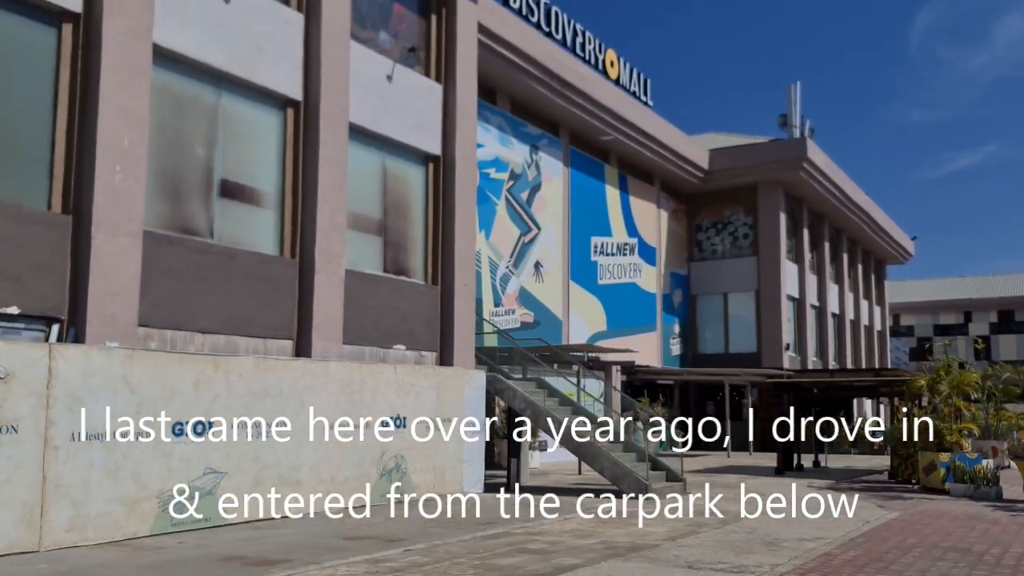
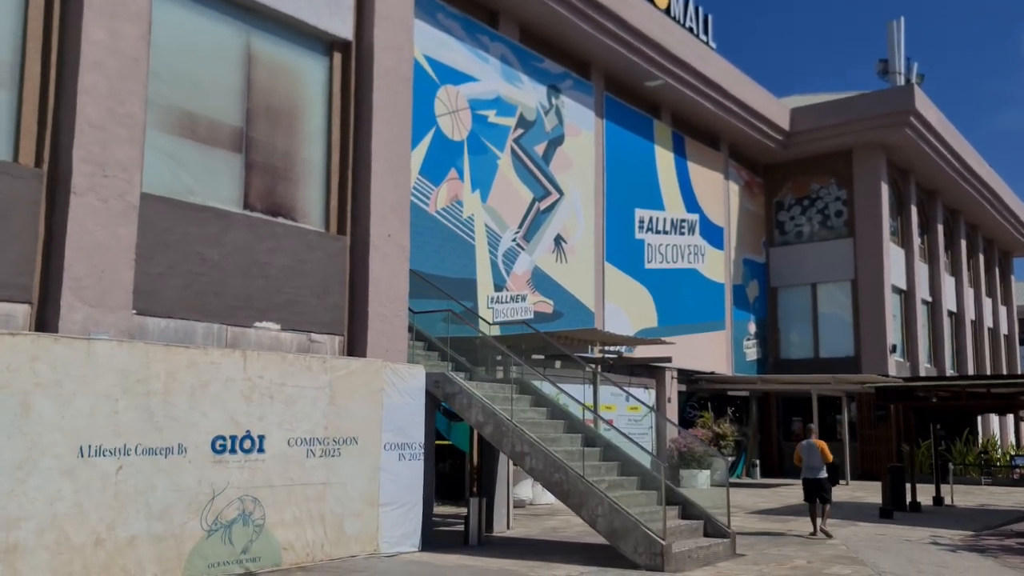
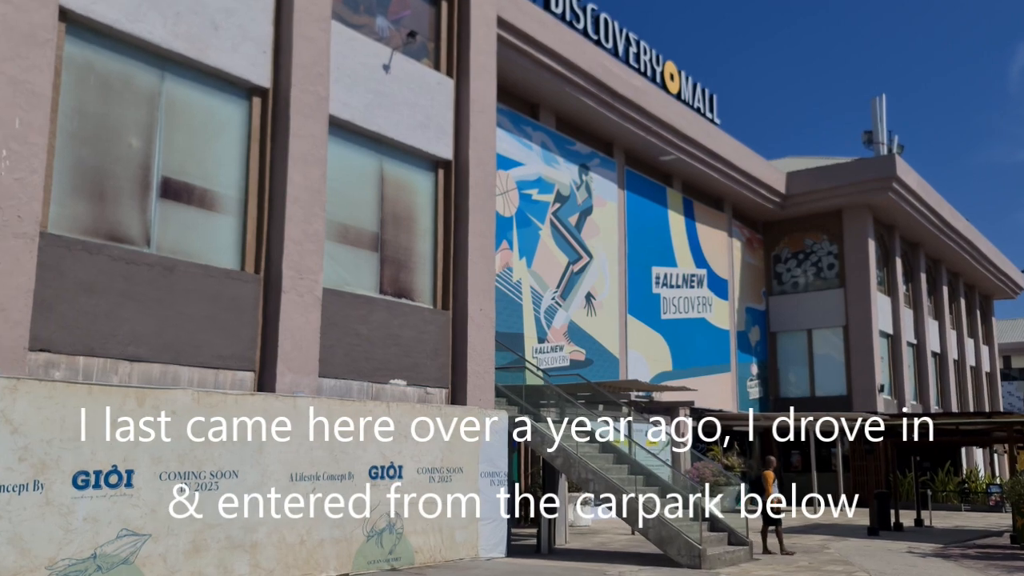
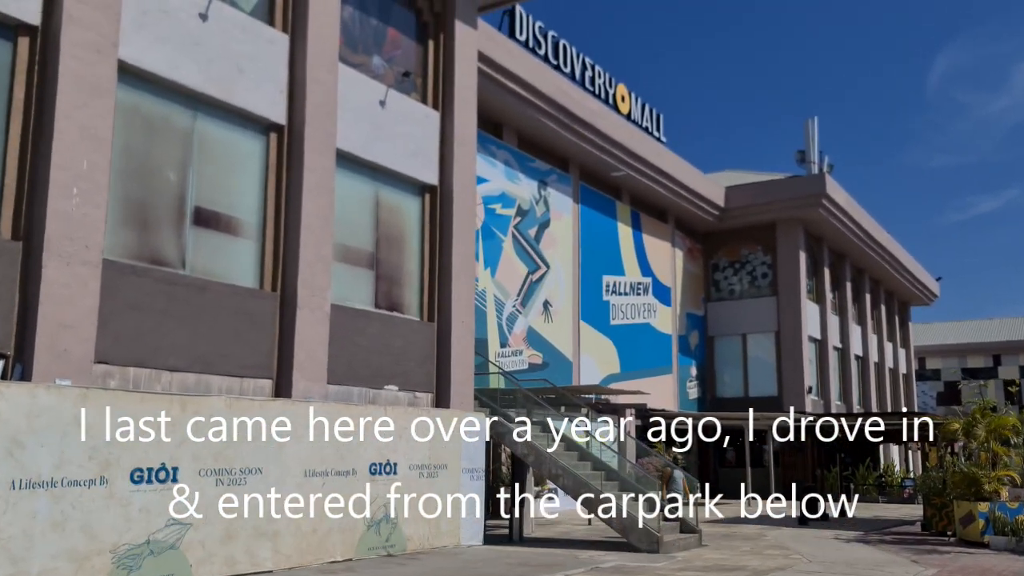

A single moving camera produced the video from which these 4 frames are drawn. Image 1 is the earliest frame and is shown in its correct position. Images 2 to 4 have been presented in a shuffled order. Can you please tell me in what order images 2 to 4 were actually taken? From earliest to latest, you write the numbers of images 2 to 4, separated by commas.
4, 3, 2
